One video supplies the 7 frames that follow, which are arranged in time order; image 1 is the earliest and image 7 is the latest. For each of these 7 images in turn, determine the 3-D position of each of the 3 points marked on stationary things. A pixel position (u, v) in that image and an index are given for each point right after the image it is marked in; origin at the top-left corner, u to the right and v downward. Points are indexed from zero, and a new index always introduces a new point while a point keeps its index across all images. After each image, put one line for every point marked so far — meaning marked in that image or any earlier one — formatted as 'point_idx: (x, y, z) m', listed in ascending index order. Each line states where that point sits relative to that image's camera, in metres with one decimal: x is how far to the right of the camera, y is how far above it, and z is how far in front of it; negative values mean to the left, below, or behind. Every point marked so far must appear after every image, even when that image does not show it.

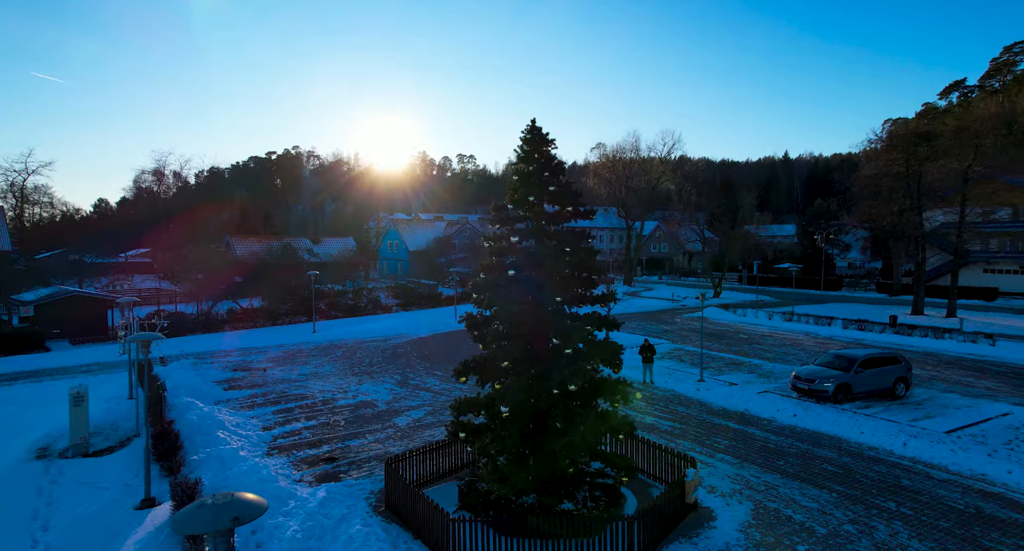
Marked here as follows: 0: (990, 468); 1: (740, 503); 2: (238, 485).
0: (+11.0, -4.4, +12.9) m
1: (+4.2, -4.2, +10.4) m
2: (-5.0, -3.9, +10.6) m
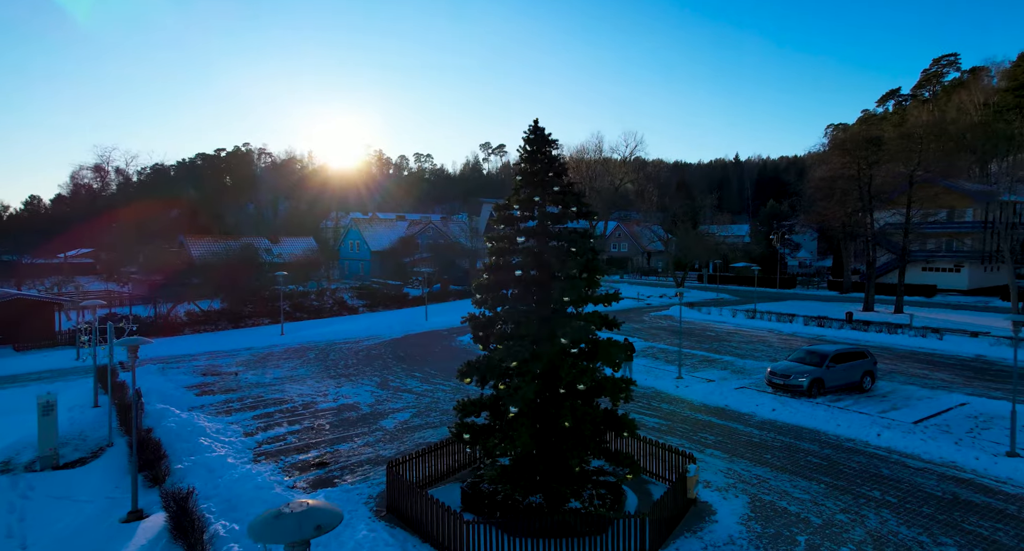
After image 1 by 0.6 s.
0: (+10.8, -4.3, +13.7) m
1: (+4.2, -4.2, +10.7) m
2: (-4.9, -3.9, +10.2) m
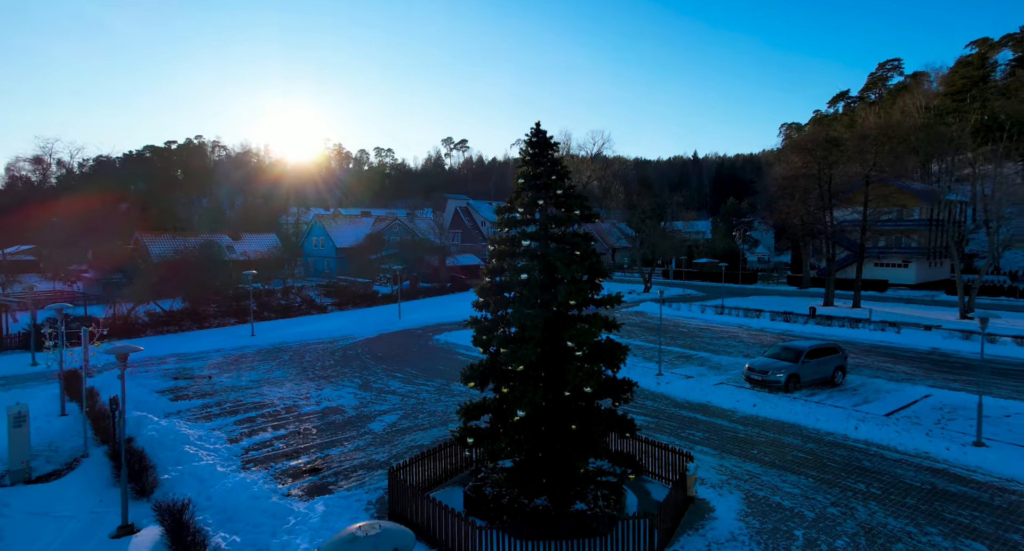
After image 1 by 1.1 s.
0: (+10.6, -4.3, +14.4) m
1: (+4.2, -4.2, +11.0) m
2: (-4.9, -4.0, +9.9) m
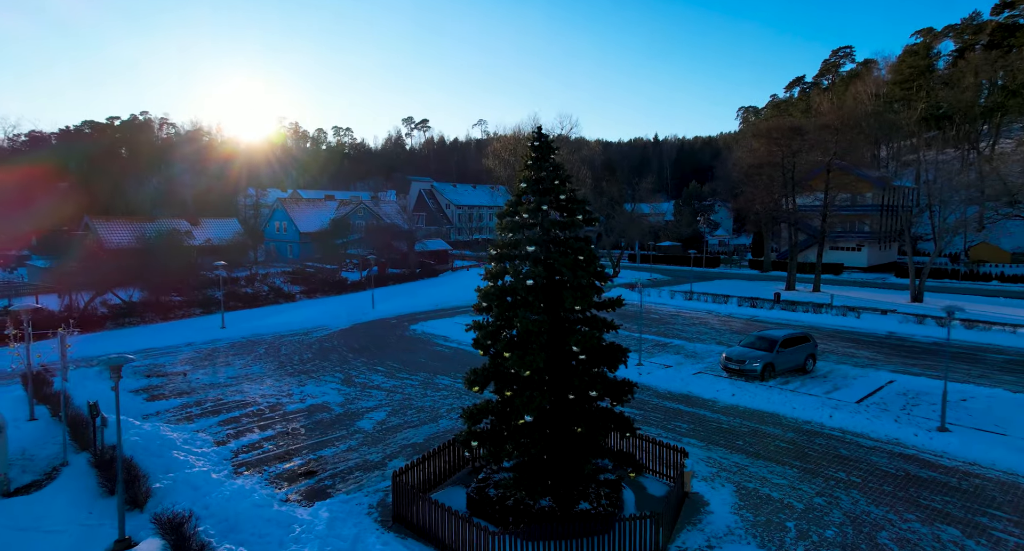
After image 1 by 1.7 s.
0: (+10.4, -4.2, +15.2) m
1: (+4.2, -4.2, +11.4) m
2: (-4.8, -4.0, +9.7) m
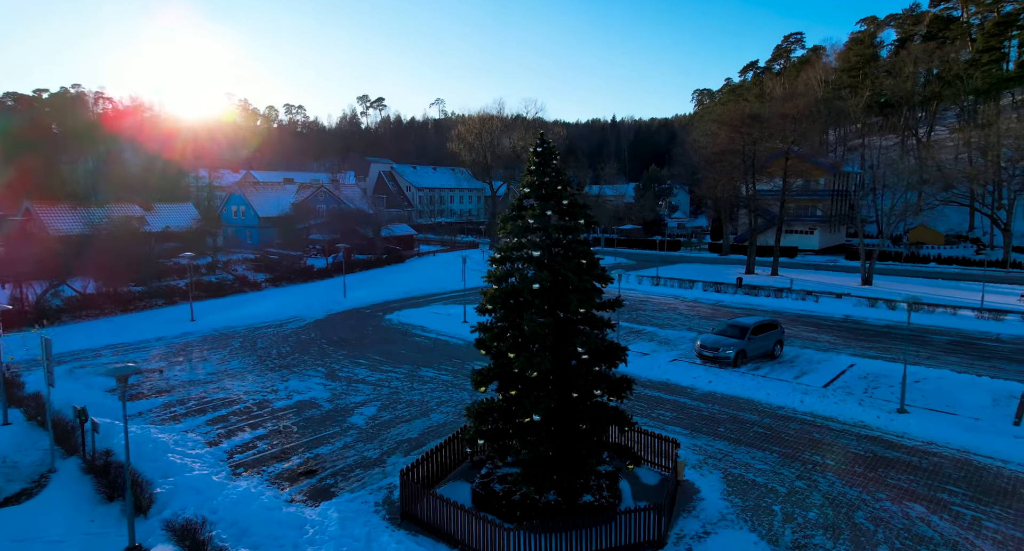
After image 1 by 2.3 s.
0: (+10.1, -4.0, +16.3) m
1: (+4.2, -4.2, +12.1) m
2: (-4.7, -4.1, +9.7) m
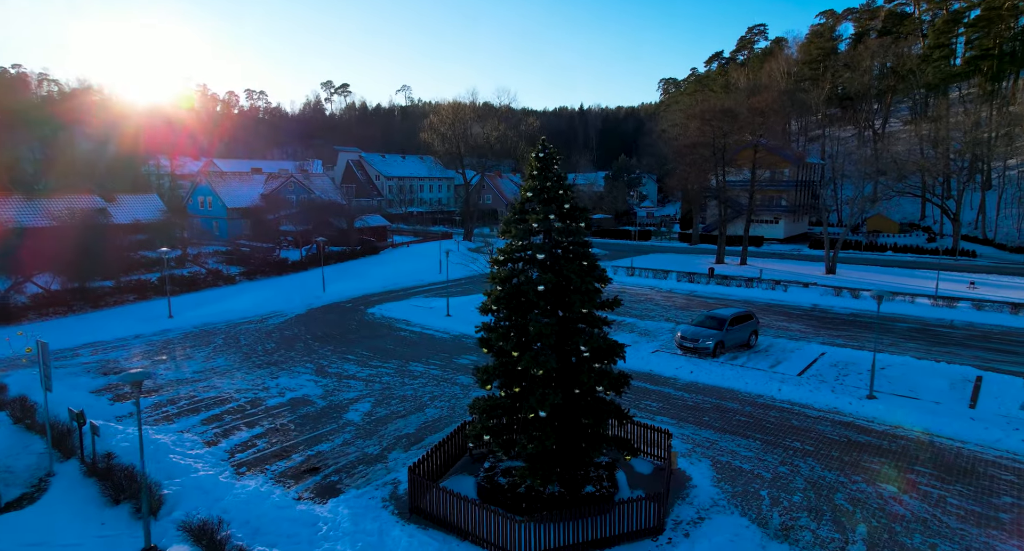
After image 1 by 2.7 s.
0: (+9.8, -3.8, +17.2) m
1: (+4.2, -4.1, +12.7) m
2: (-4.6, -4.2, +9.9) m
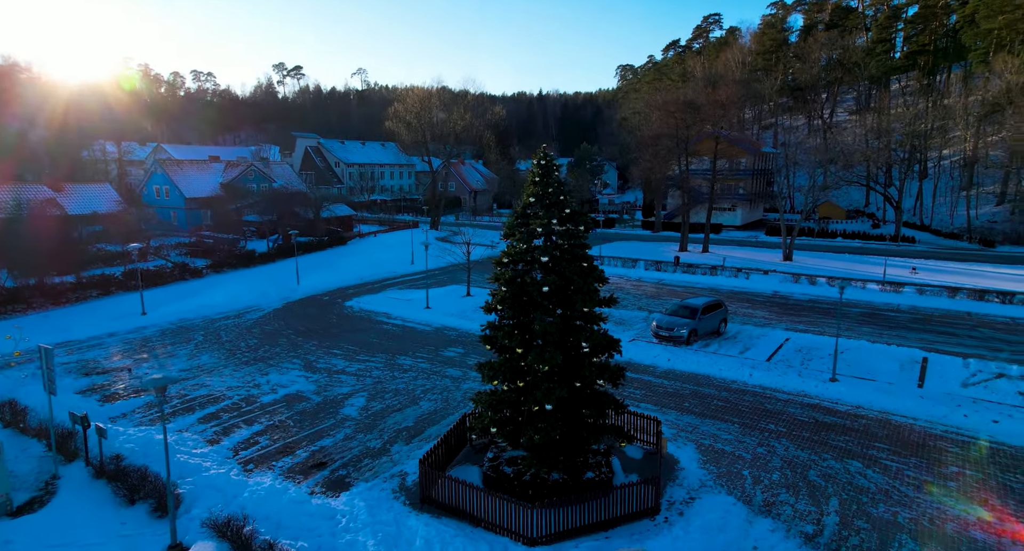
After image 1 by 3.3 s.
0: (+9.5, -3.6, +18.5) m
1: (+4.2, -4.0, +13.7) m
2: (-4.4, -4.3, +10.3) m
